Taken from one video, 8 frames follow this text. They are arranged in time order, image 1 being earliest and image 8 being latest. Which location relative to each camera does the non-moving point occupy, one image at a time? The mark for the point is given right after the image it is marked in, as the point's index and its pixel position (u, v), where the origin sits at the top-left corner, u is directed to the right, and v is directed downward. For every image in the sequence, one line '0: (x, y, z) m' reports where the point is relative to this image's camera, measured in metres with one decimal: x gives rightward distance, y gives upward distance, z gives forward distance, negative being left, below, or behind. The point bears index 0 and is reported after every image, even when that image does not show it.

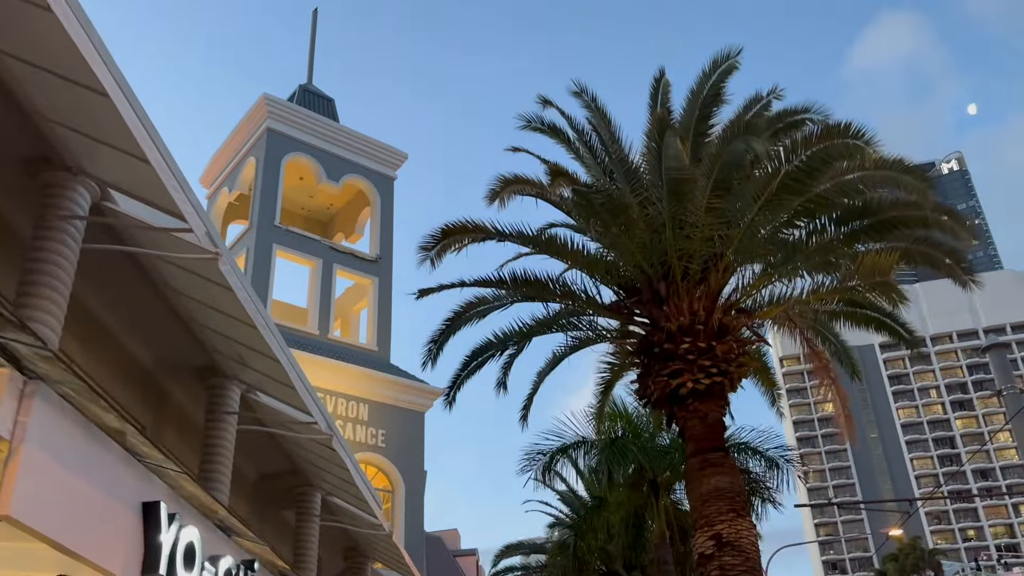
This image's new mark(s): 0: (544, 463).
0: (+0.6, -3.5, +17.7) m
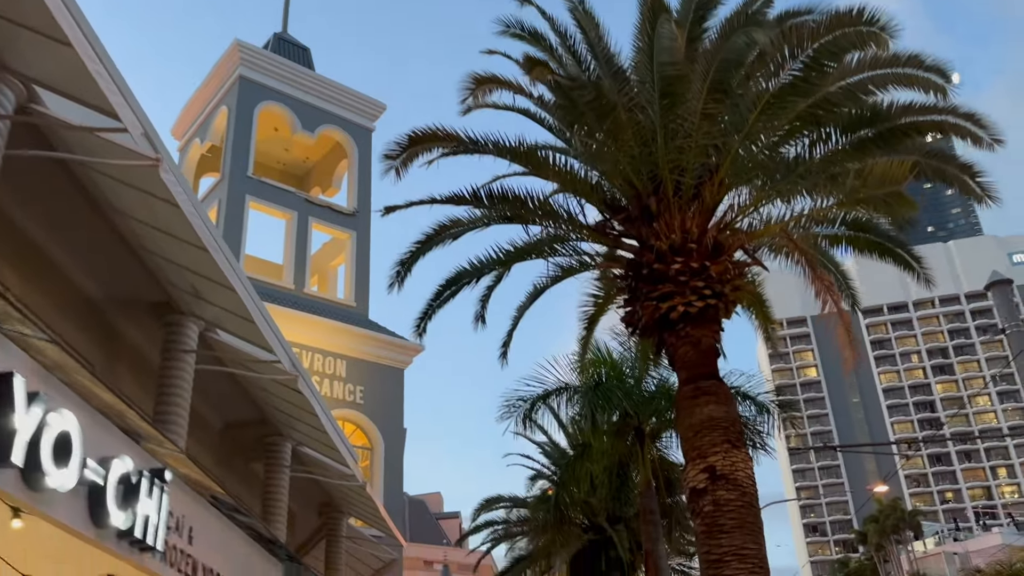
0: (+0.2, -2.3, +17.0) m
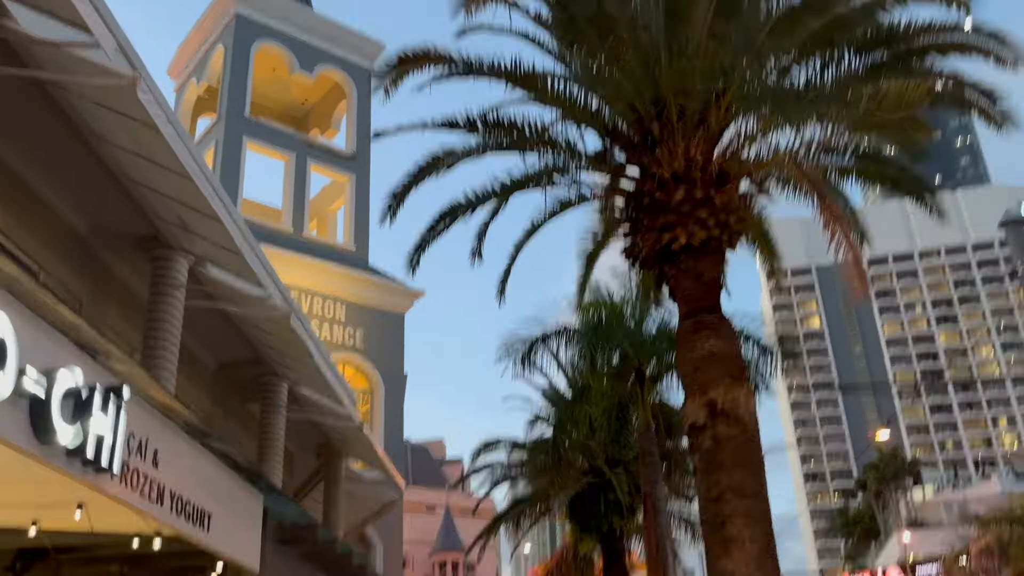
0: (+0.2, -1.2, +16.7) m
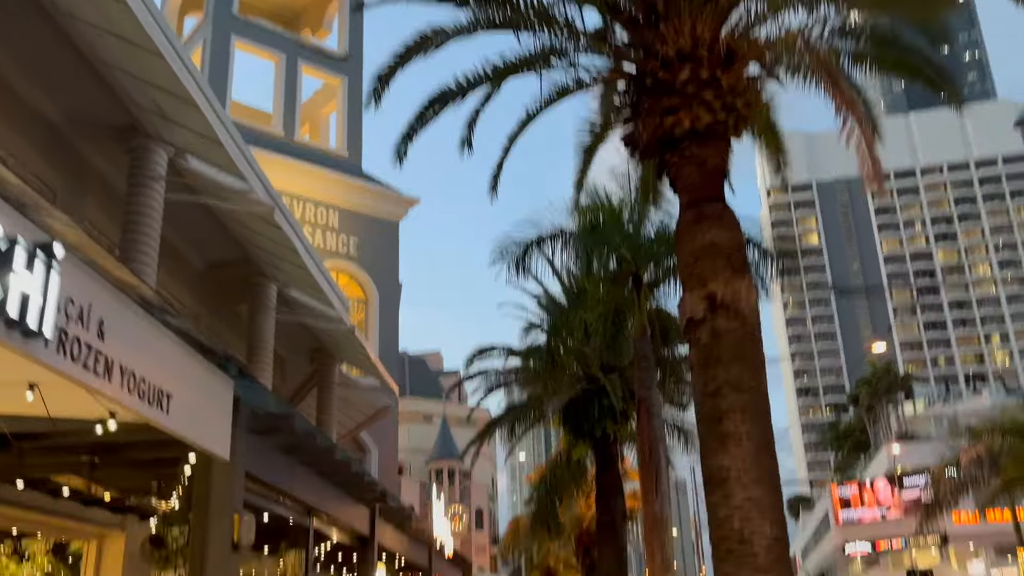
0: (+0.1, +0.6, +16.3) m
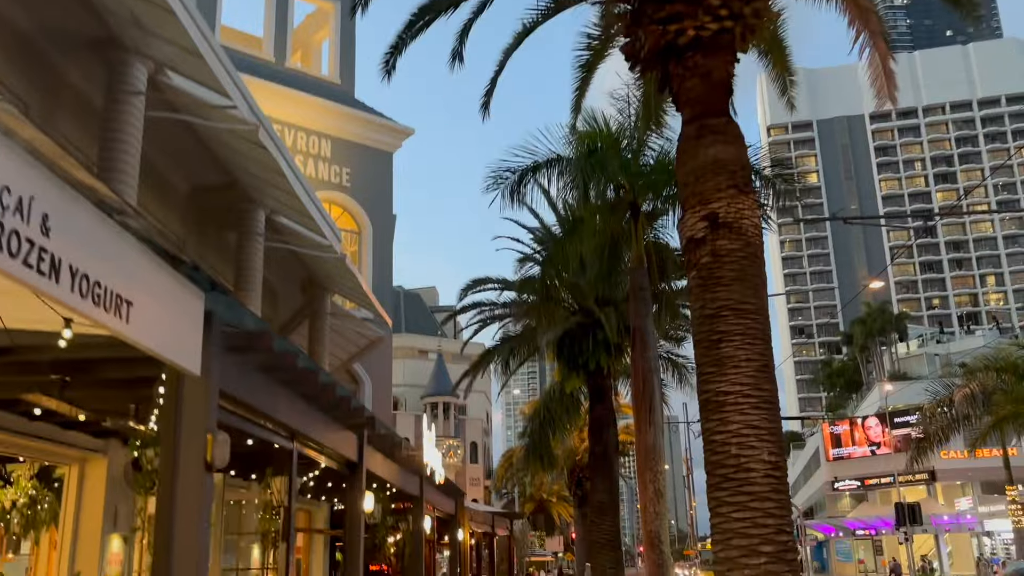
0: (0.0, +1.9, +15.9) m
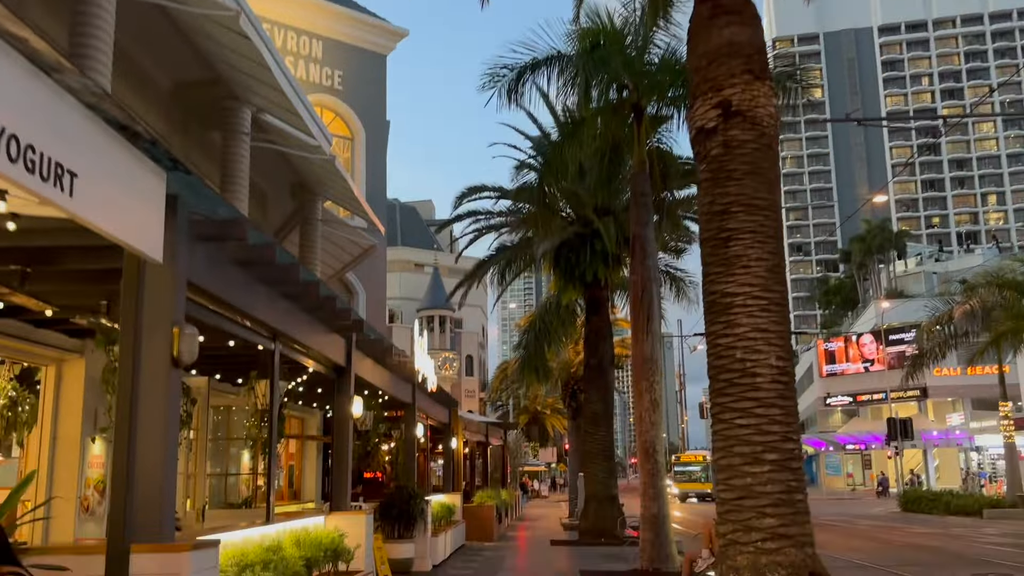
0: (0.0, +3.5, +15.2) m
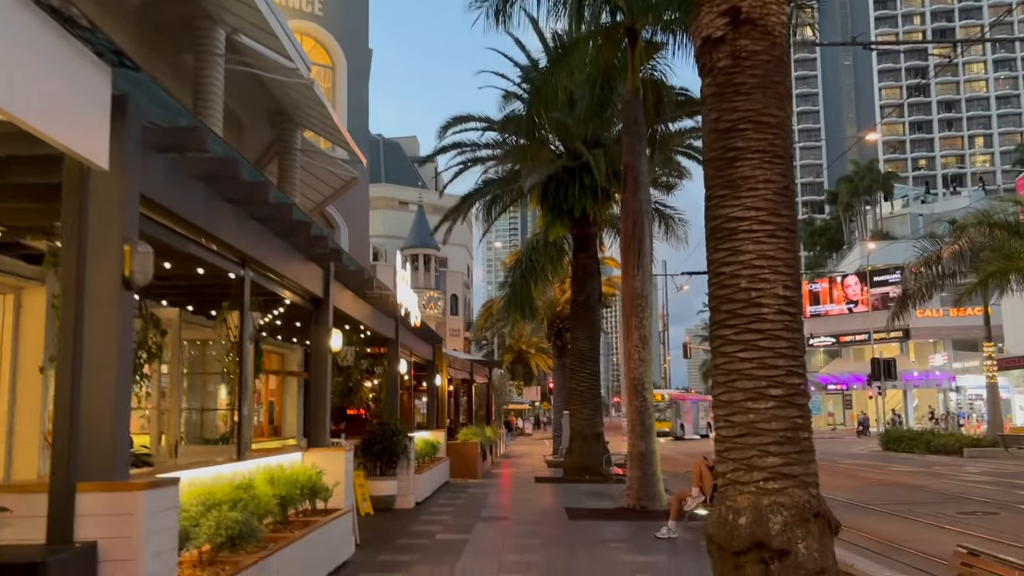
0: (-0.2, +4.6, +14.4) m
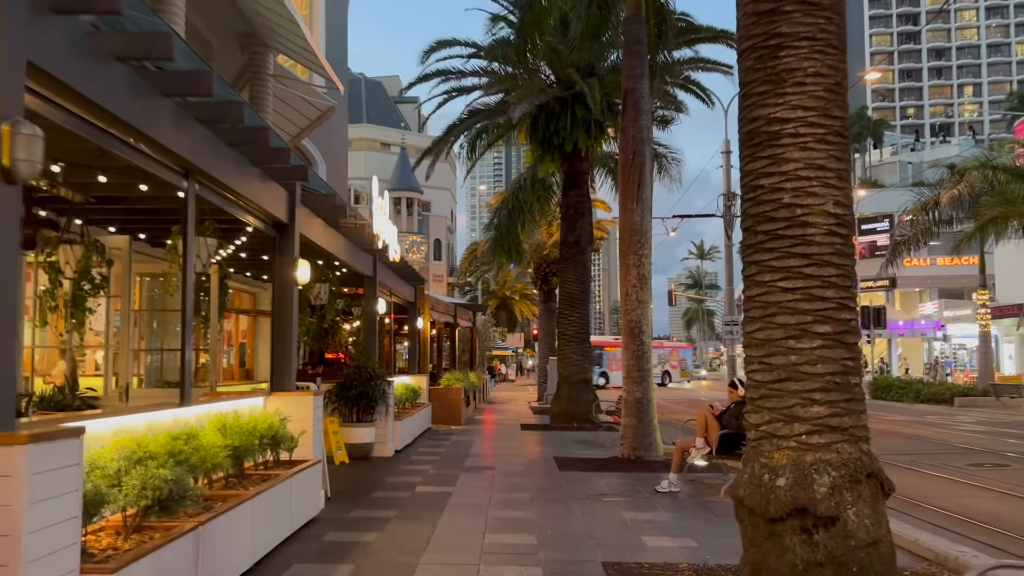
0: (-0.4, +5.6, +13.1) m
